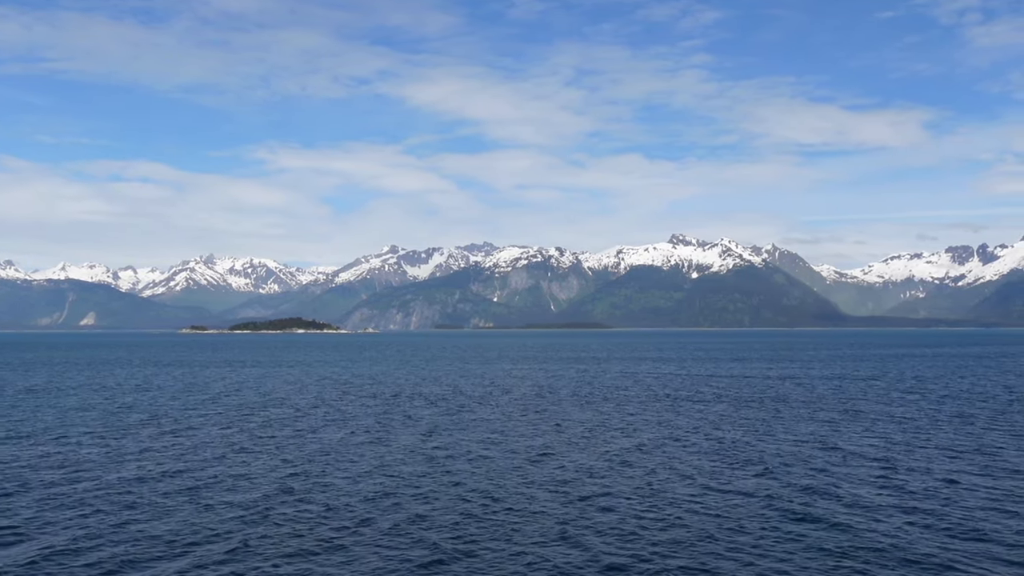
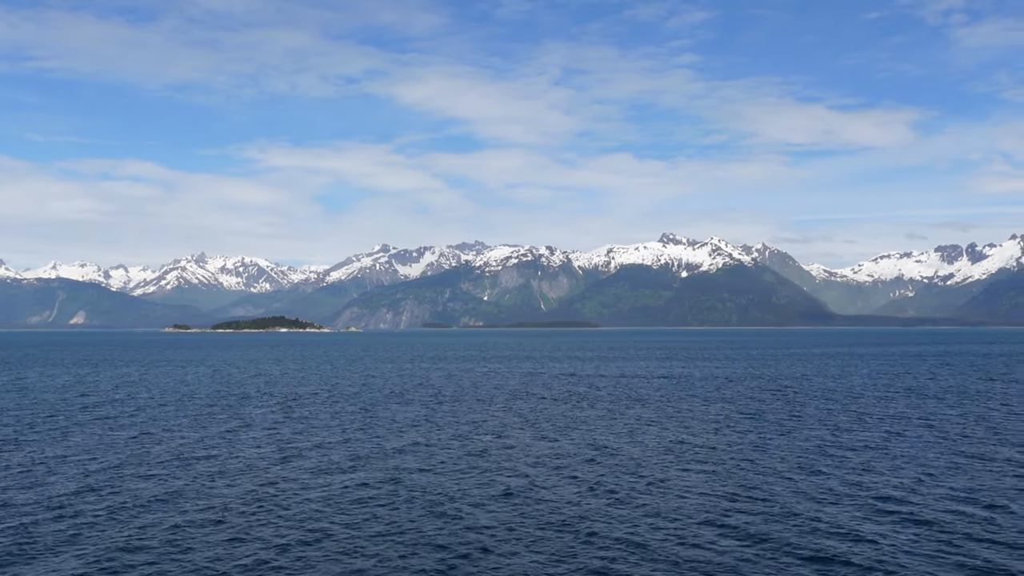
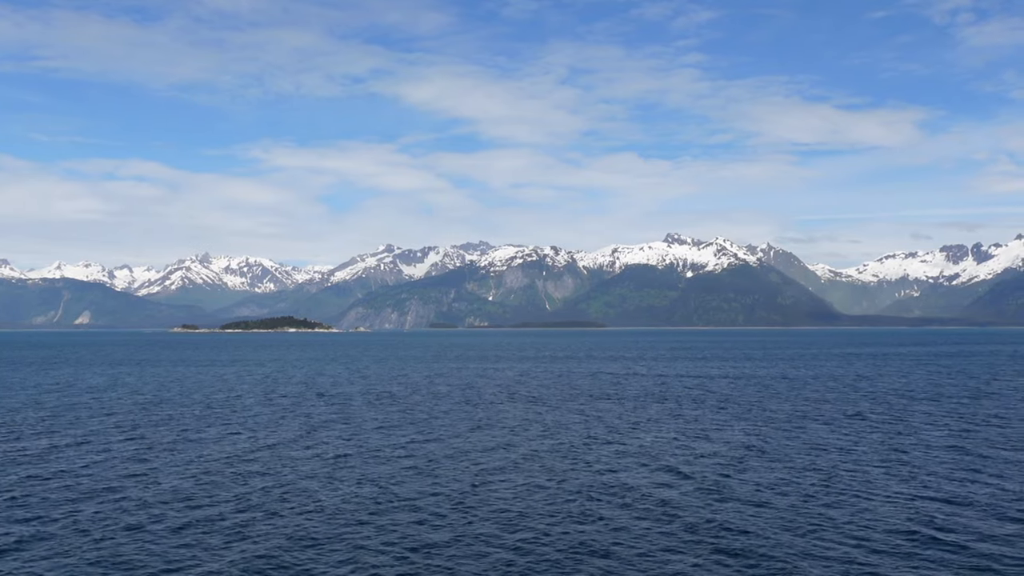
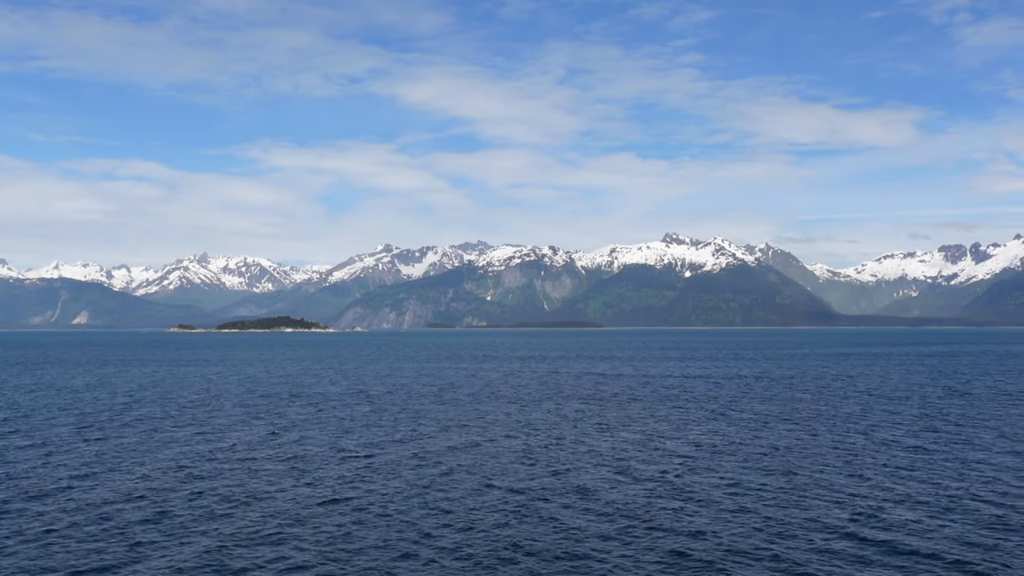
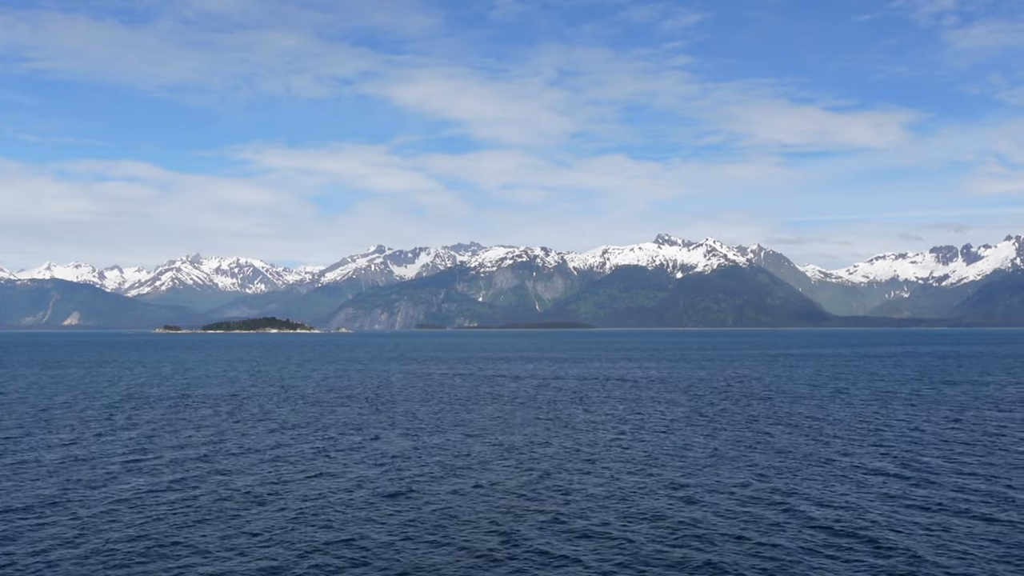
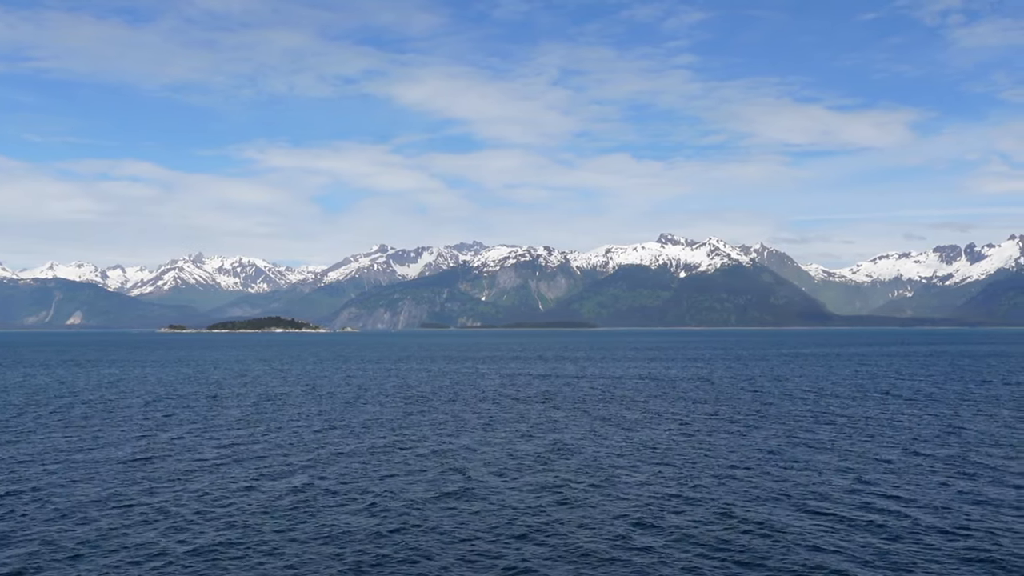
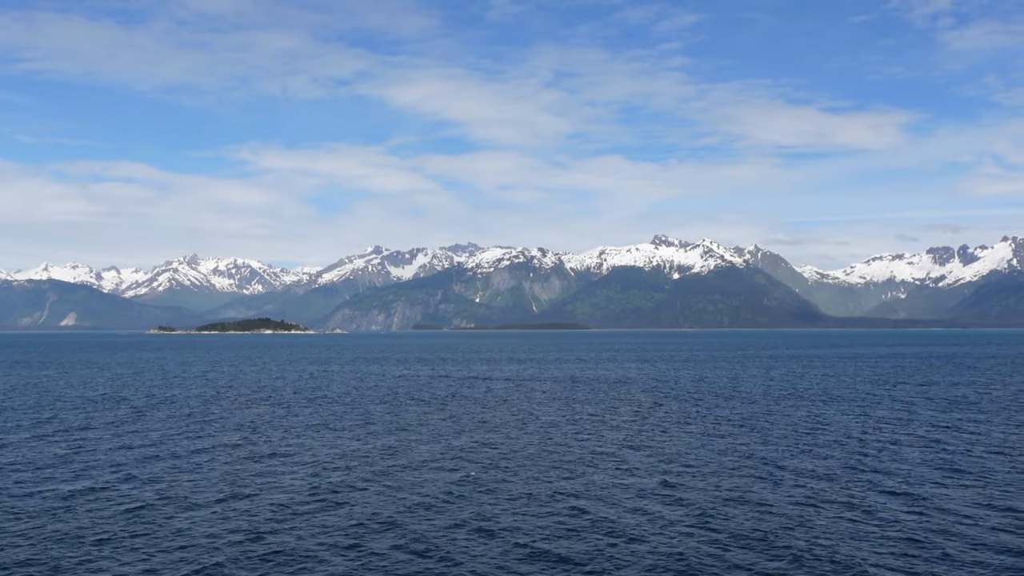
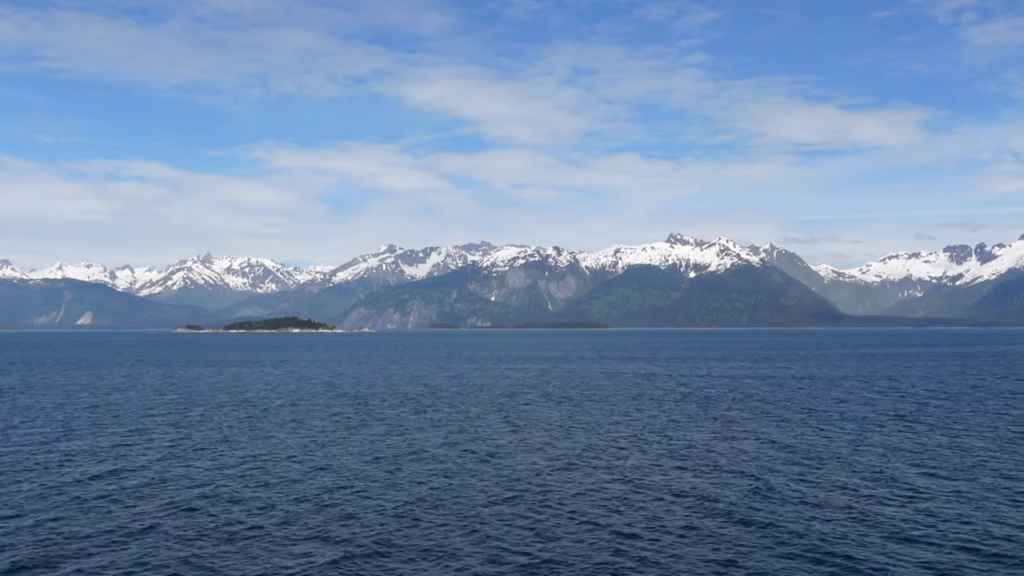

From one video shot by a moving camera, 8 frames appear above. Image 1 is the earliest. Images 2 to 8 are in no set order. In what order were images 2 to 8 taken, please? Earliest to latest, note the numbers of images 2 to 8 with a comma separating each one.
8, 3, 4, 2, 6, 5, 7
